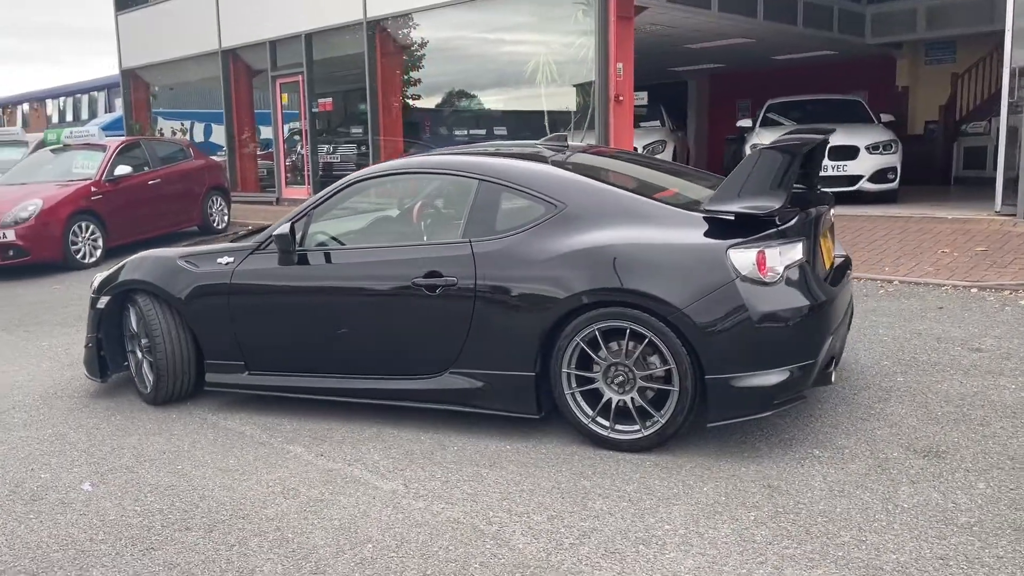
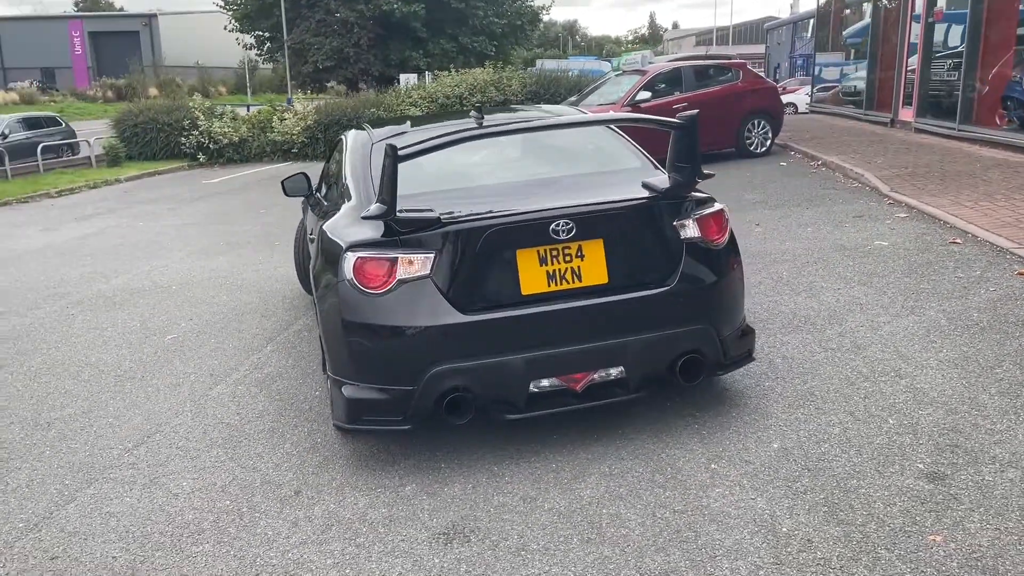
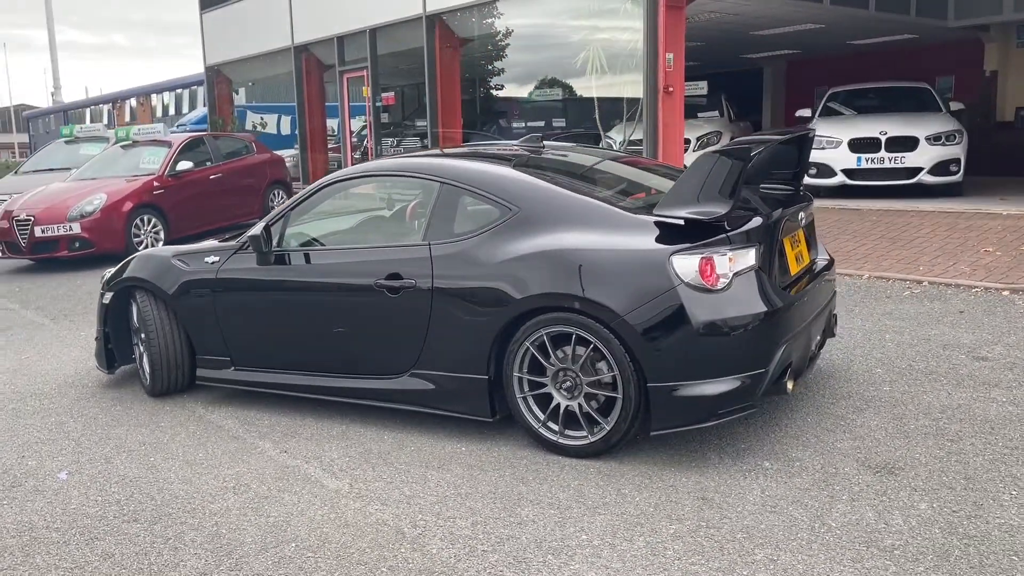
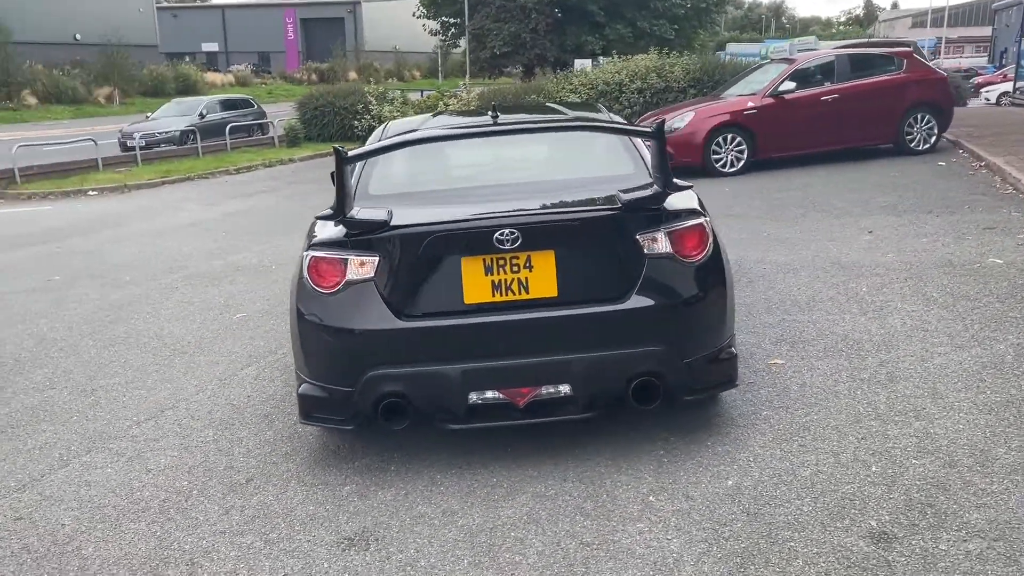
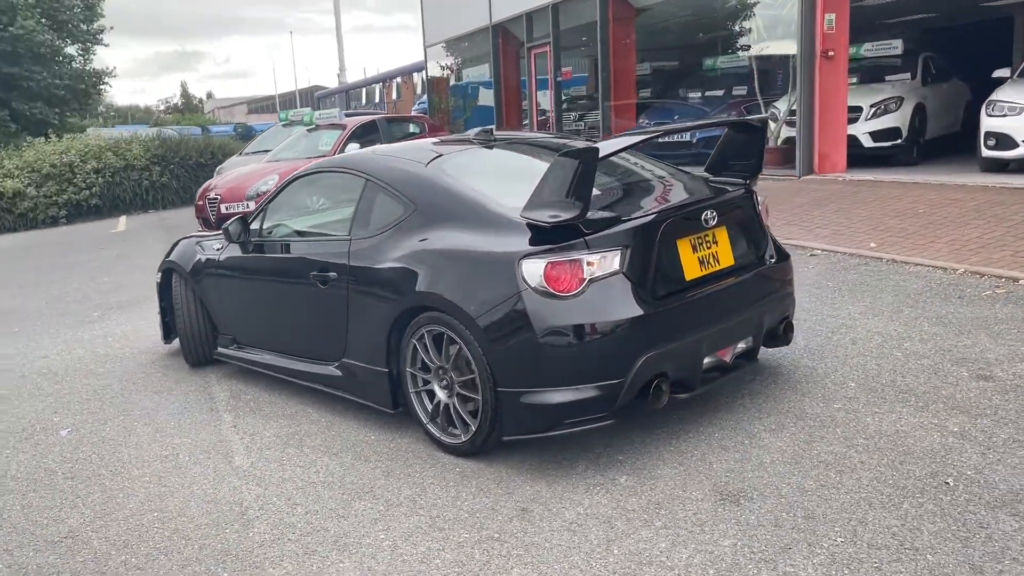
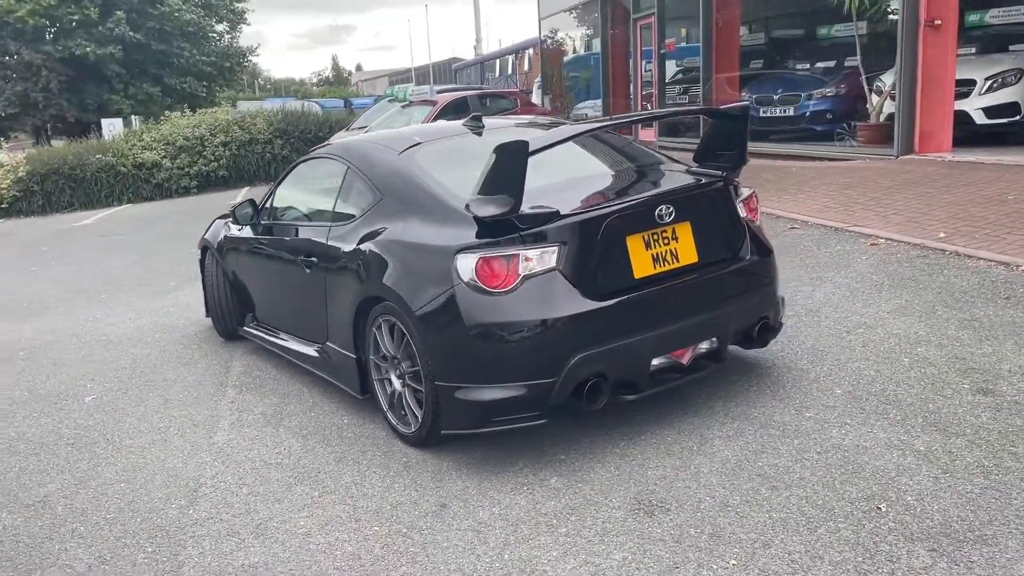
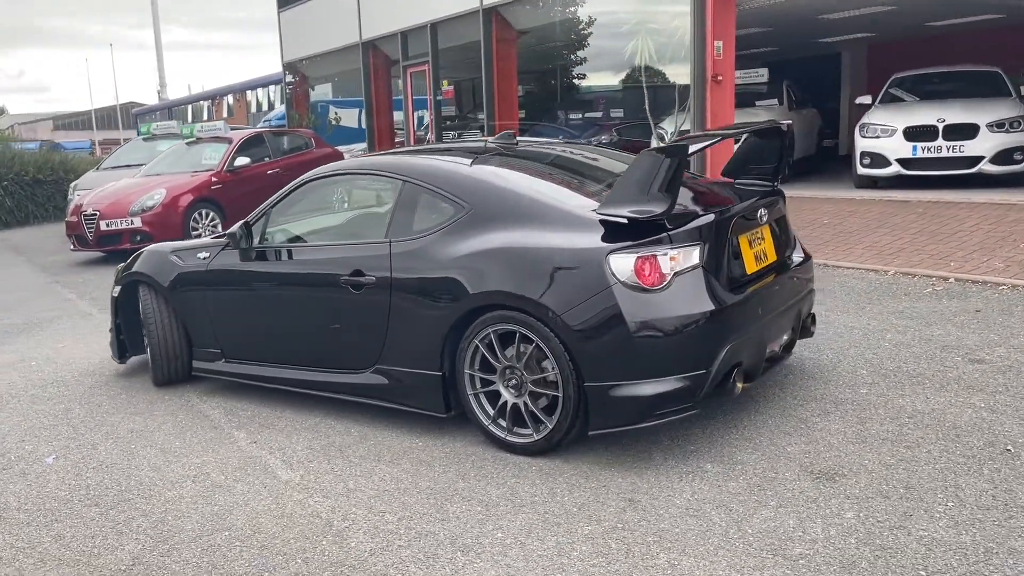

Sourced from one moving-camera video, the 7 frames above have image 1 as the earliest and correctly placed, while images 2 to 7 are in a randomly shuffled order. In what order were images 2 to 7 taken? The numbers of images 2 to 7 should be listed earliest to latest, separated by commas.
3, 7, 5, 6, 2, 4
